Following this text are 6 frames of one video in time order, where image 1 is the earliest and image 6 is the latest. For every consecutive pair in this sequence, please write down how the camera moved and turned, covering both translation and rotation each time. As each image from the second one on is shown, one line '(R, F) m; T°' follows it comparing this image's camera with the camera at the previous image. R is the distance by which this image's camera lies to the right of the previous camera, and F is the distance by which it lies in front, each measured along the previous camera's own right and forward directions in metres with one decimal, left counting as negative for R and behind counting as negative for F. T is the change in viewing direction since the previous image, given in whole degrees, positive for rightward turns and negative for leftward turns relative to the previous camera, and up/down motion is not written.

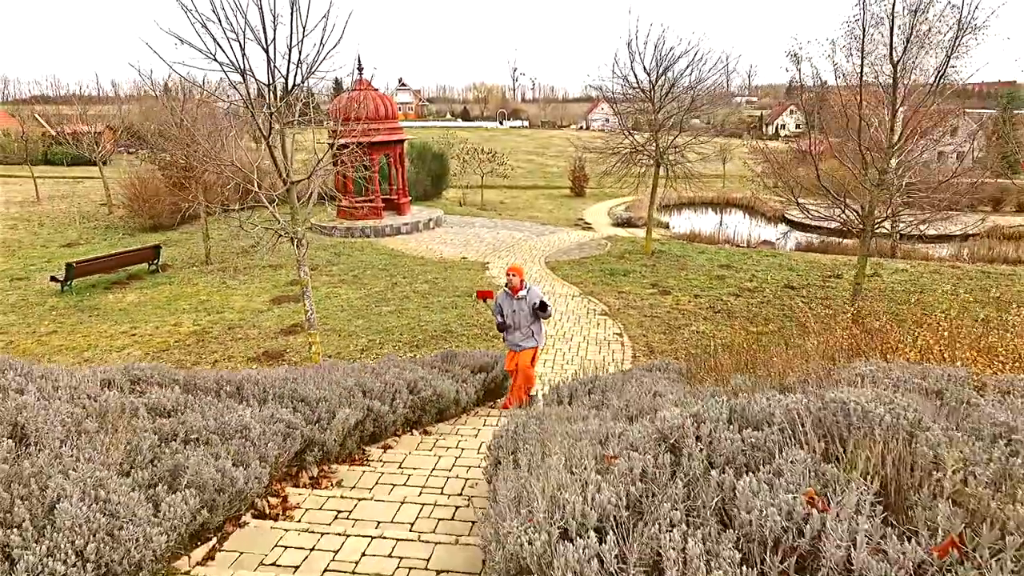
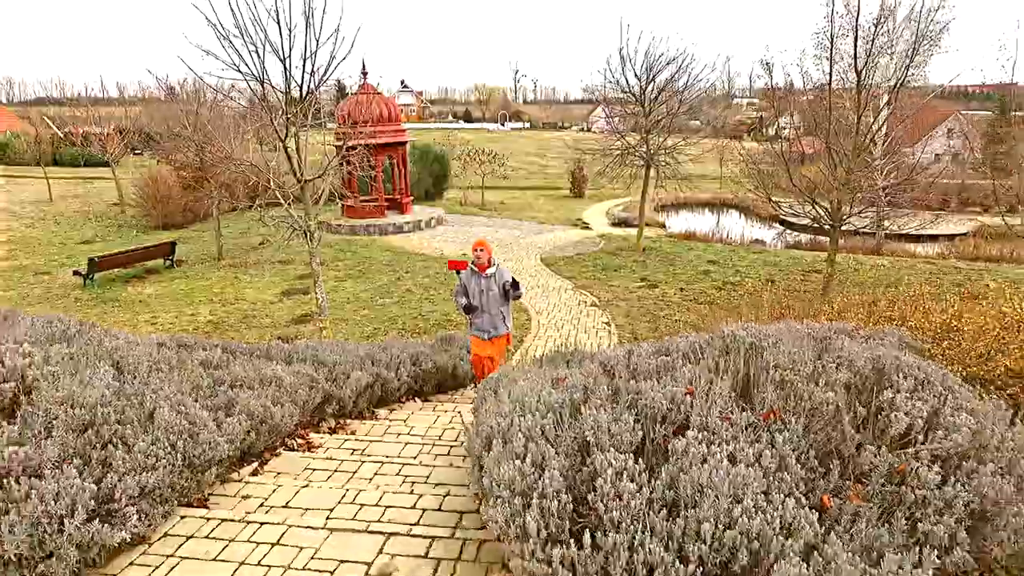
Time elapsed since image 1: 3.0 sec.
(+0.1, -0.9) m; 0°
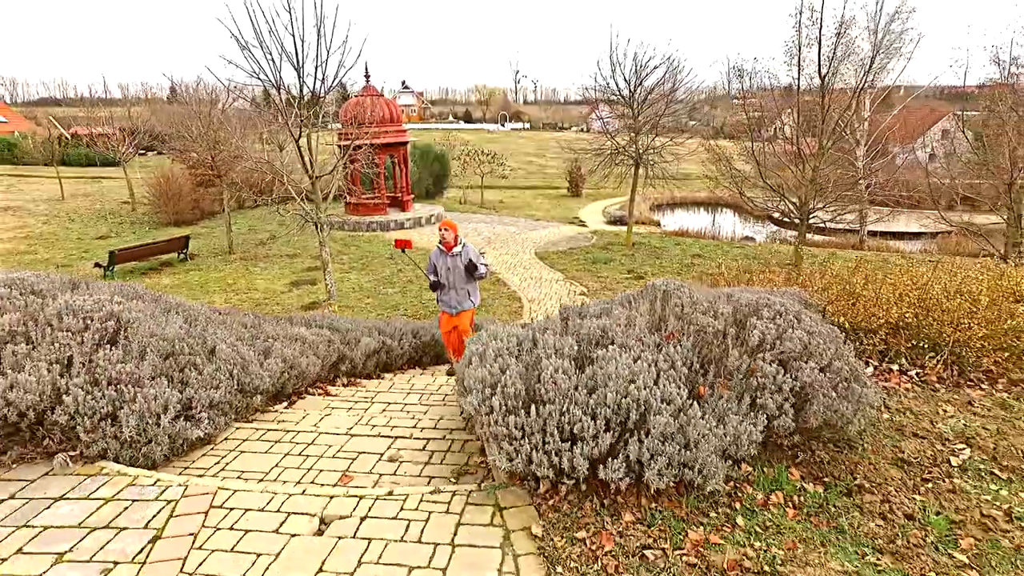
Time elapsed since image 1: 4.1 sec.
(+0.1, -1.0) m; 0°
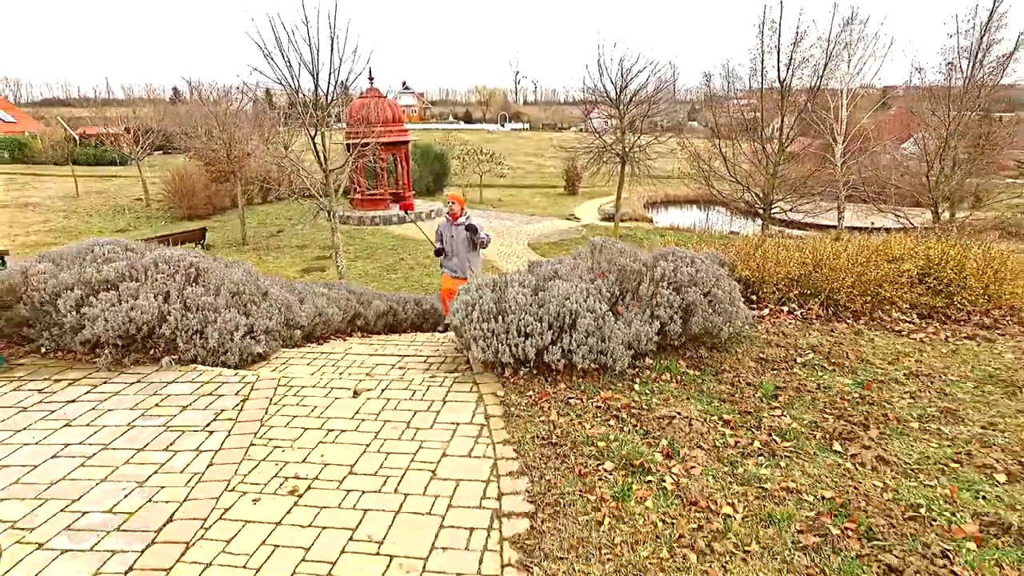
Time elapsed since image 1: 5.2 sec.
(+0.1, -1.4) m; 0°
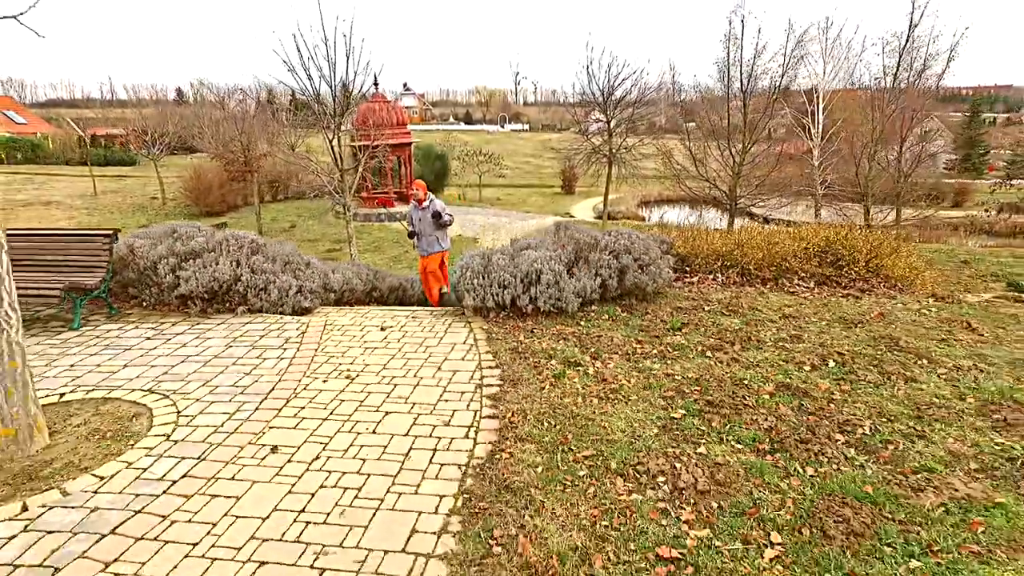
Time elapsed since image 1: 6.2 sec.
(+0.1, -1.7) m; 0°
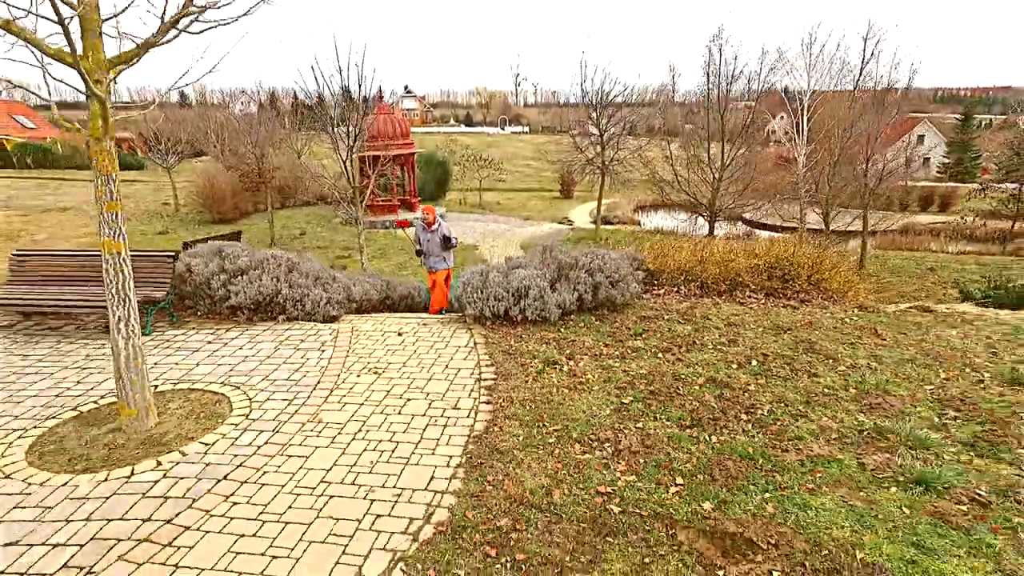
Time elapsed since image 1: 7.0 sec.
(+0.1, -1.3) m; 0°
